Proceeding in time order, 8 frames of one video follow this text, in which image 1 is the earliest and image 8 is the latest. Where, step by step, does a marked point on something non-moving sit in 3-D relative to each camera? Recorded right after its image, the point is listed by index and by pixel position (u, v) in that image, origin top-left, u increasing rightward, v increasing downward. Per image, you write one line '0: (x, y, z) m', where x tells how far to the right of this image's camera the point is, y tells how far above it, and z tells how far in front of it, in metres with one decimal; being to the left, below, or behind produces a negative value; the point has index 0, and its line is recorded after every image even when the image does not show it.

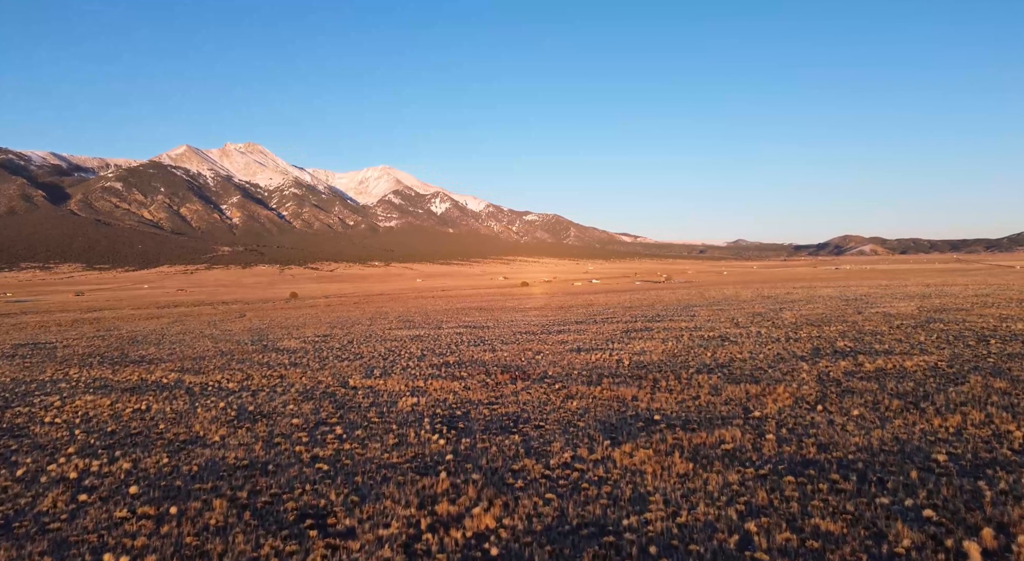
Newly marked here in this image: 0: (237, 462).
0: (-5.4, -3.5, +10.7) m
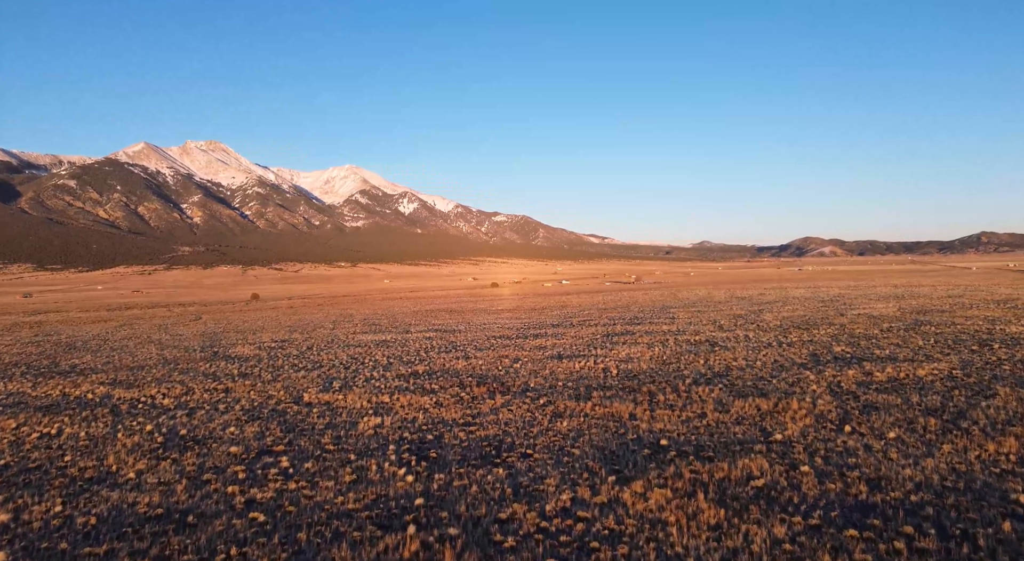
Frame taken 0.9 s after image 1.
0: (-5.6, -3.6, +8.5) m
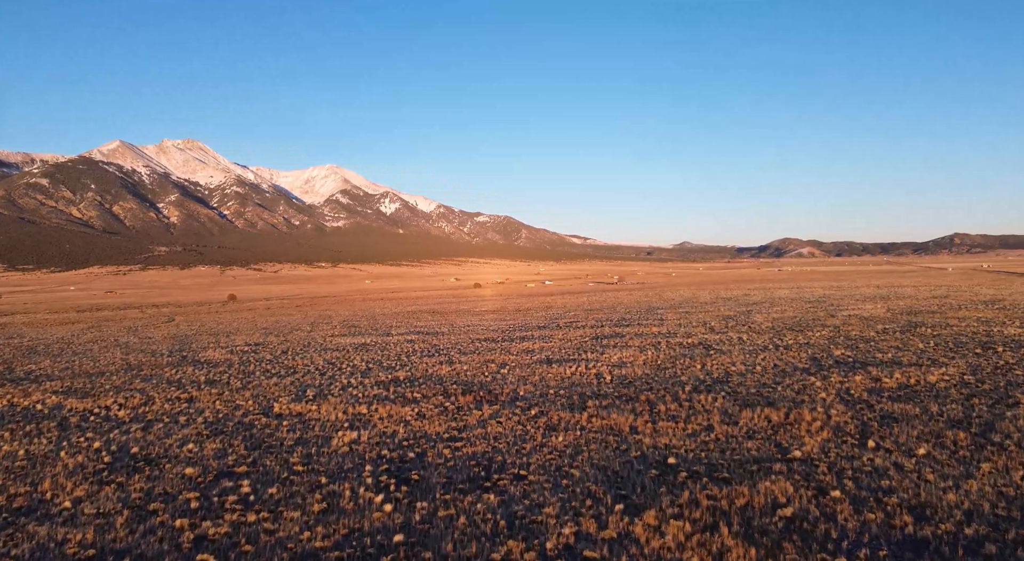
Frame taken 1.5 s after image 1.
0: (-5.7, -3.6, +7.2) m
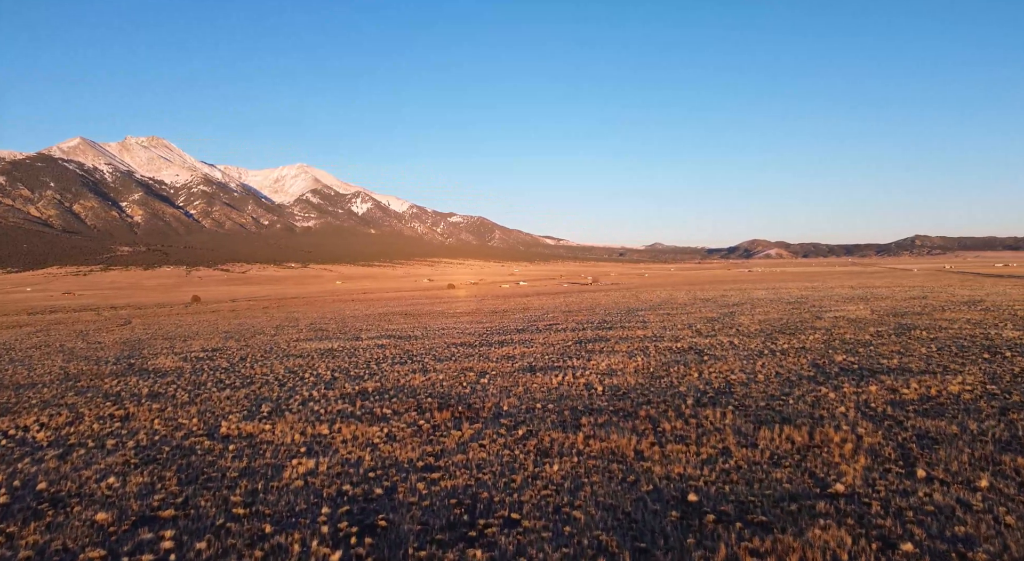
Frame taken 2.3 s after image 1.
0: (-5.7, -3.6, +5.3) m
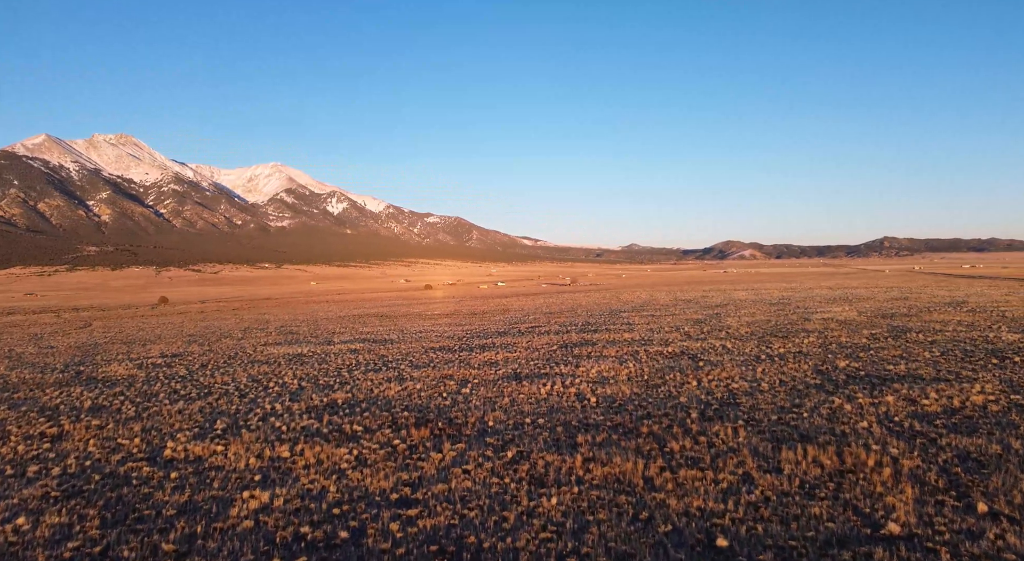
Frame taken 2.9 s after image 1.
0: (-5.7, -3.6, +3.7) m
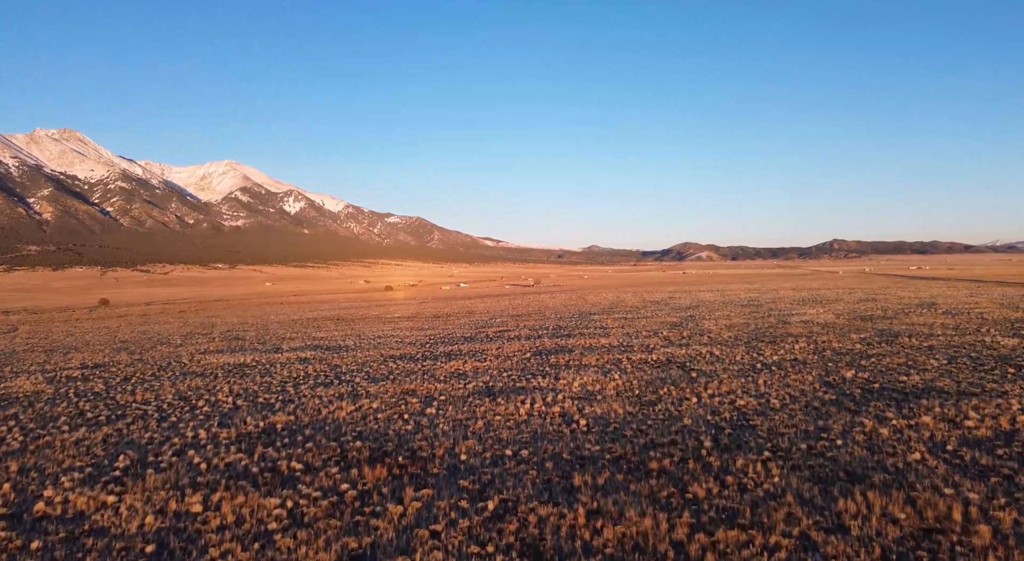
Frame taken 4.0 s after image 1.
0: (-5.5, -3.6, +1.2) m
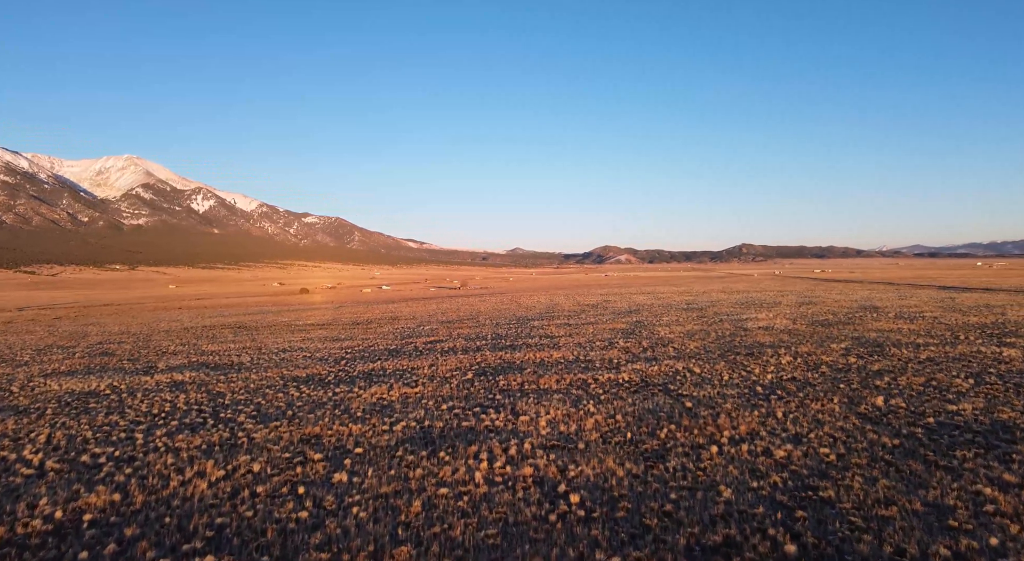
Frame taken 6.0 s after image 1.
0: (-4.7, -3.6, -3.6) m
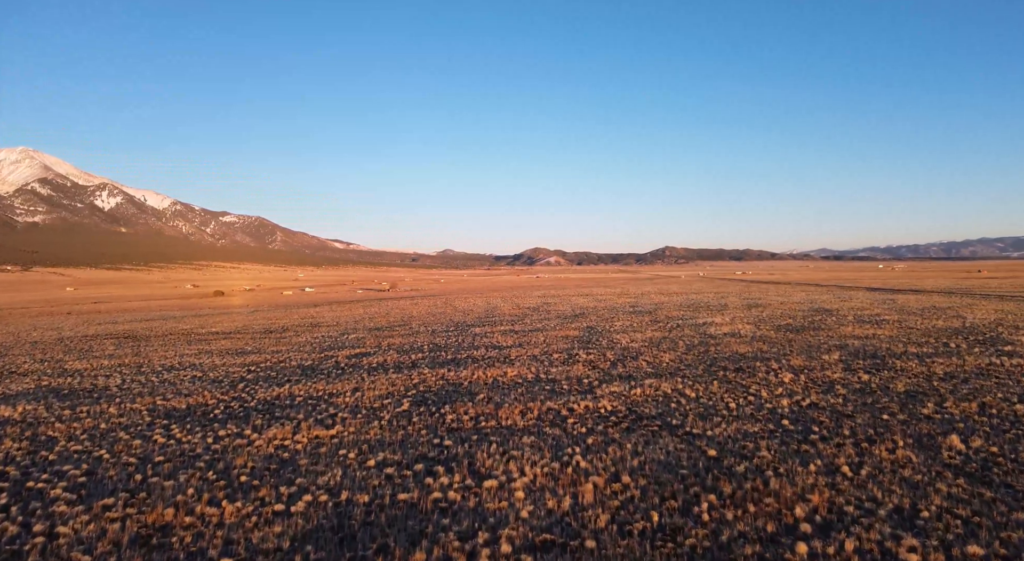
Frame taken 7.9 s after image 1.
0: (-3.2, -3.6, -7.9) m
